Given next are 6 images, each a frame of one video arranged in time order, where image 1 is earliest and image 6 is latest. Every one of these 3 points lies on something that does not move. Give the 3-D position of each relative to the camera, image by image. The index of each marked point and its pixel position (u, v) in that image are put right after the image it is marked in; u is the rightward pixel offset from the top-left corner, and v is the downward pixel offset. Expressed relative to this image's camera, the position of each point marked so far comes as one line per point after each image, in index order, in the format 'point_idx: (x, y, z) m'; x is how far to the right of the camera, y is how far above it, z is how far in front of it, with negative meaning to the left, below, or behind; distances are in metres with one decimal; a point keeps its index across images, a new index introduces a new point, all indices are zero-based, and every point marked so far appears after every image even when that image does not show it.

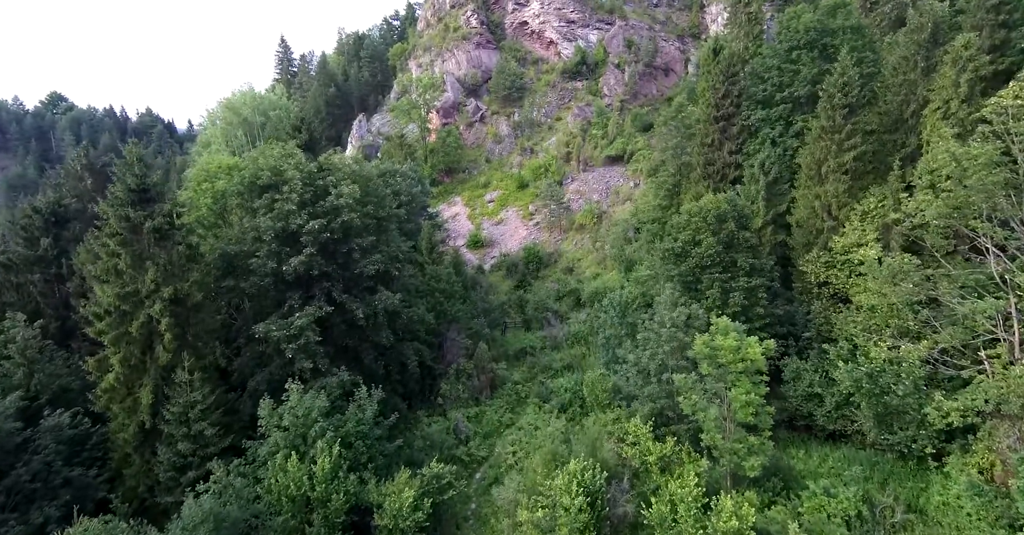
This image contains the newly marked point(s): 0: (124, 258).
0: (-11.4, +0.2, +19.1) m
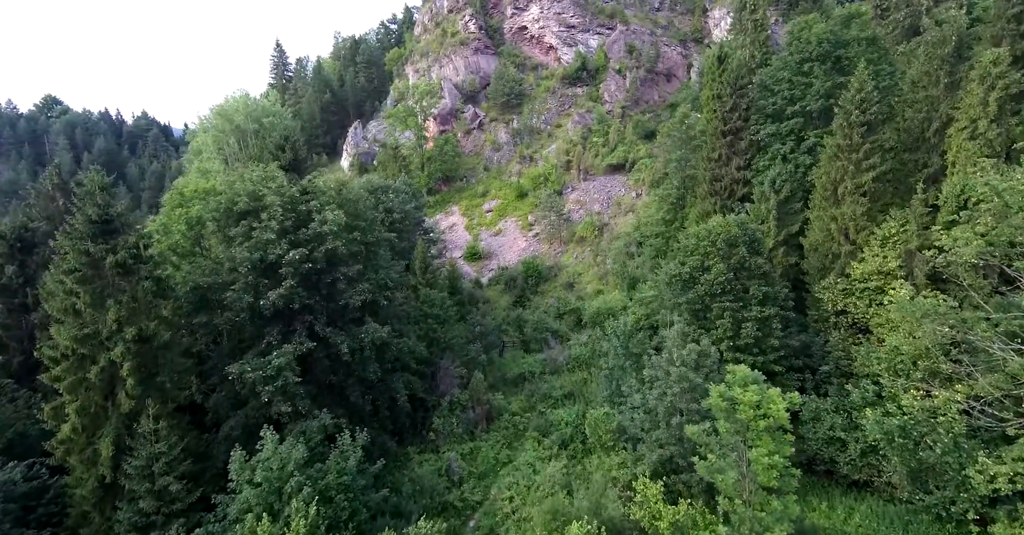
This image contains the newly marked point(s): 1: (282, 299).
0: (-11.5, -0.8, +17.5) m
1: (-7.0, -1.0, +19.7) m
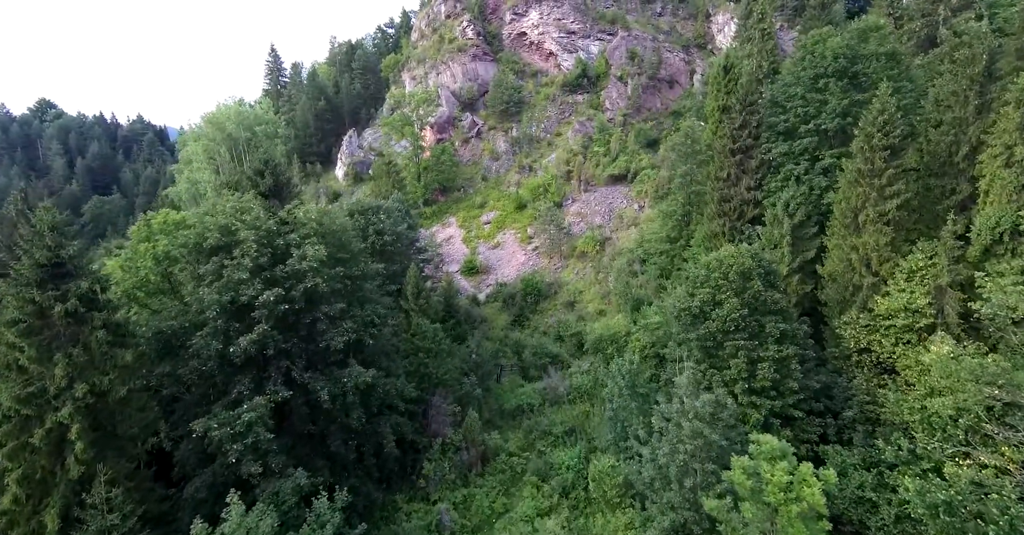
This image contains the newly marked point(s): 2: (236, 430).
0: (-11.7, -2.0, +15.7) m
1: (-7.1, -2.2, +17.9) m
2: (-7.2, -4.3, +17.0) m
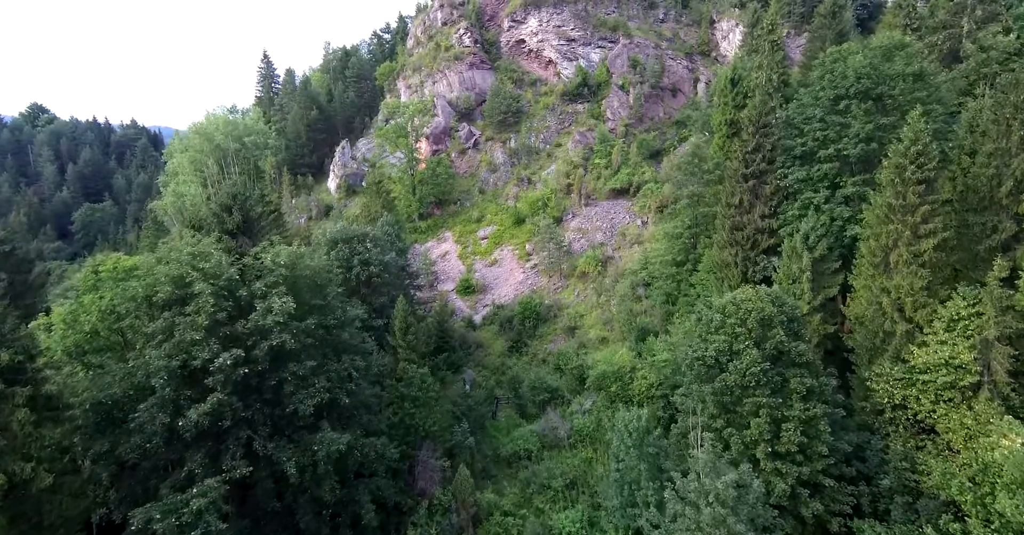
0: (-11.8, -3.4, +13.3) m
1: (-7.3, -3.6, +15.5) m
2: (-7.4, -5.7, +14.7) m
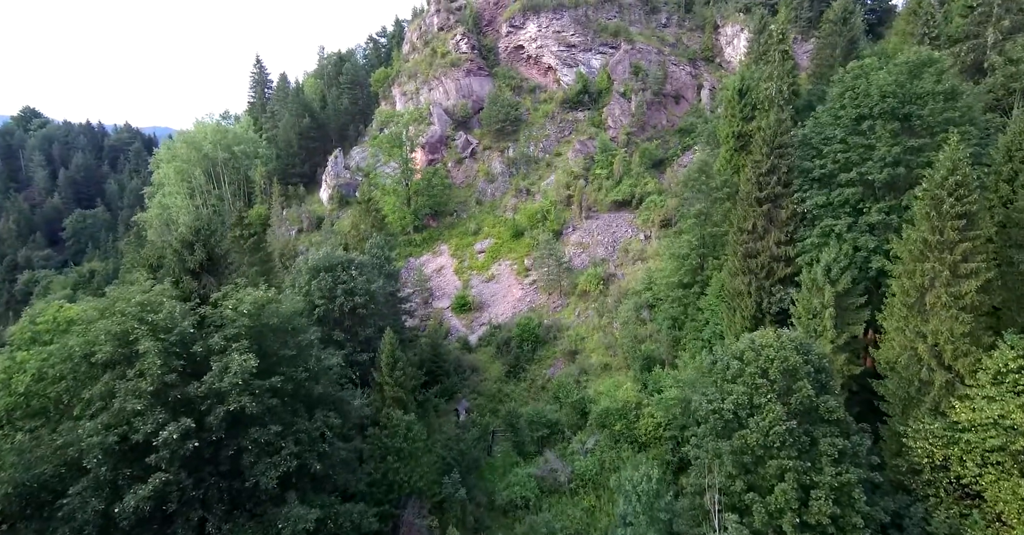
0: (-12.0, -4.7, +11.1) m
1: (-7.4, -4.9, +13.3) m
2: (-7.6, -7.0, +12.5) m
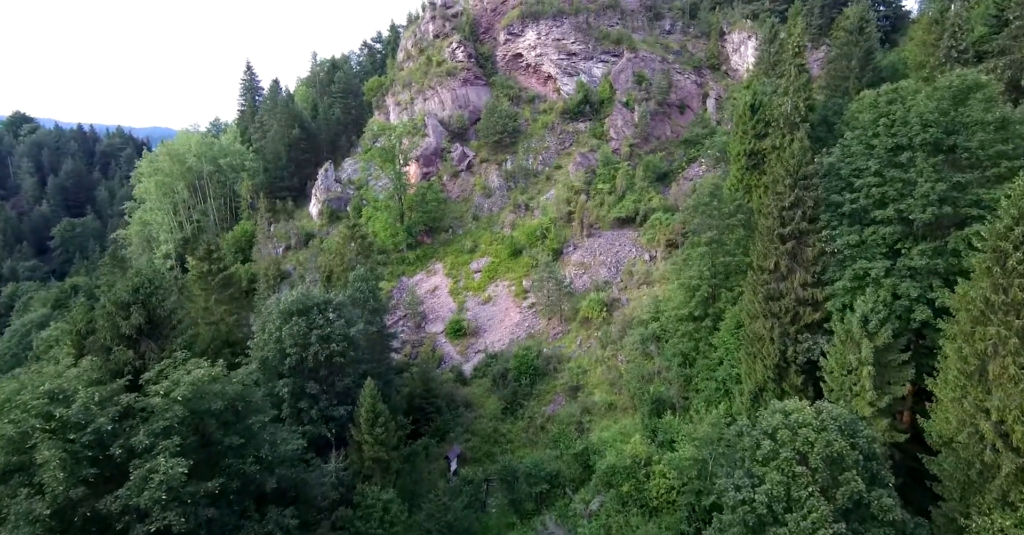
0: (-12.1, -6.3, +8.2) m
1: (-7.6, -6.5, +10.4) m
2: (-7.7, -8.6, +9.5) m
